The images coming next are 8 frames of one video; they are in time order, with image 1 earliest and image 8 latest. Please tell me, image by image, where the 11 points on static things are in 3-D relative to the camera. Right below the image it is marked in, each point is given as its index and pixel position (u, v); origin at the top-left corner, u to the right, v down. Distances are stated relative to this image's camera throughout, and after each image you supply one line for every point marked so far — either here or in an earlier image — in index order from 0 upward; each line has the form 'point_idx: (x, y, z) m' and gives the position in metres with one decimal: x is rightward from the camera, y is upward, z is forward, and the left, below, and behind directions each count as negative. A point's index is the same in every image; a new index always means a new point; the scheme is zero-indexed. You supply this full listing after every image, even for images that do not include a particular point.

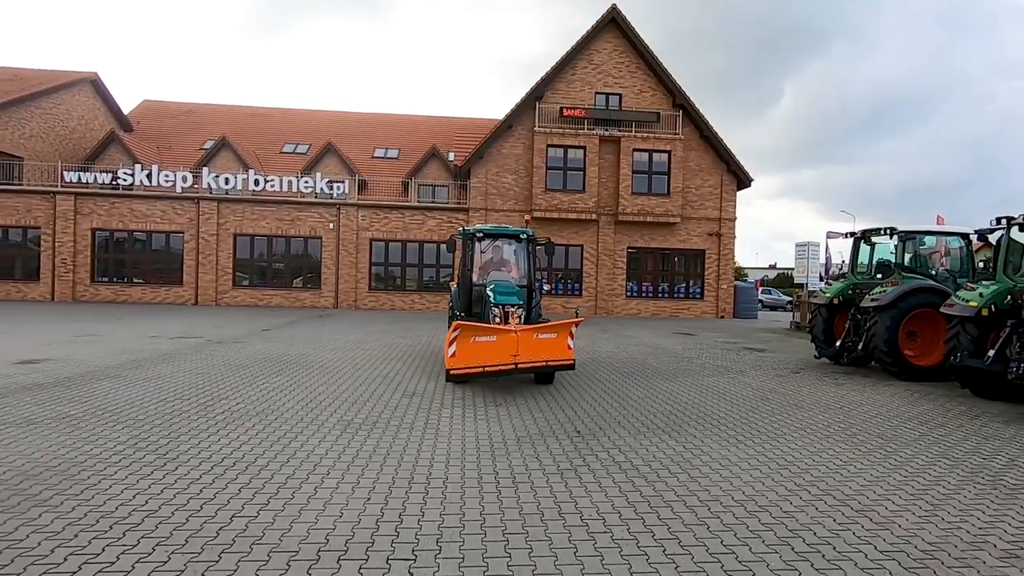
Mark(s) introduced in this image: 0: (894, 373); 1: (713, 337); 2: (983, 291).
0: (+7.0, -1.5, +10.3) m
1: (+6.3, -1.6, +17.4) m
2: (+7.3, -0.1, +8.7) m
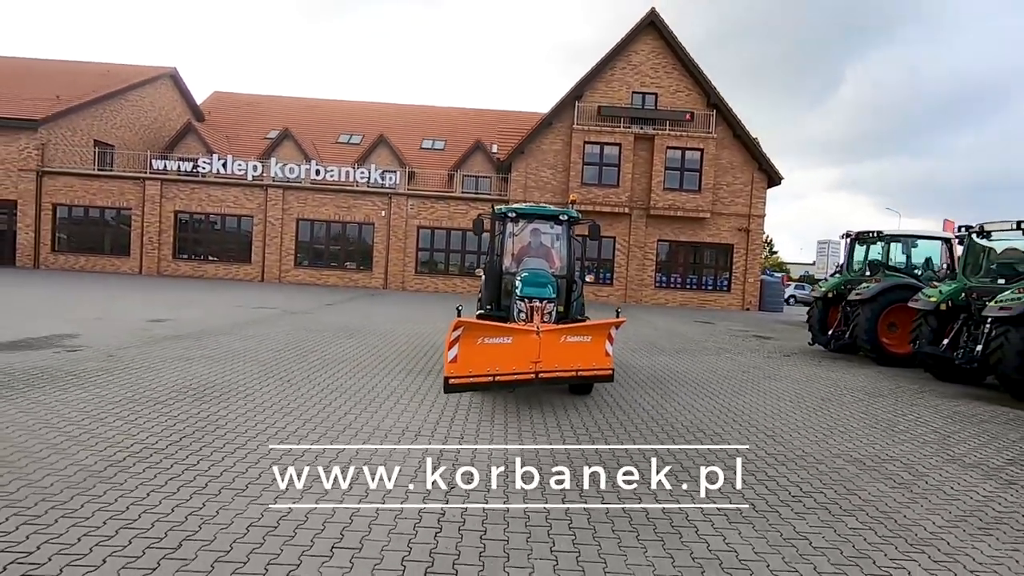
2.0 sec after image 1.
0: (+7.6, -1.5, +11.8) m
1: (+7.3, -1.3, +18.9) m
2: (+7.8, 0.0, +10.2) m
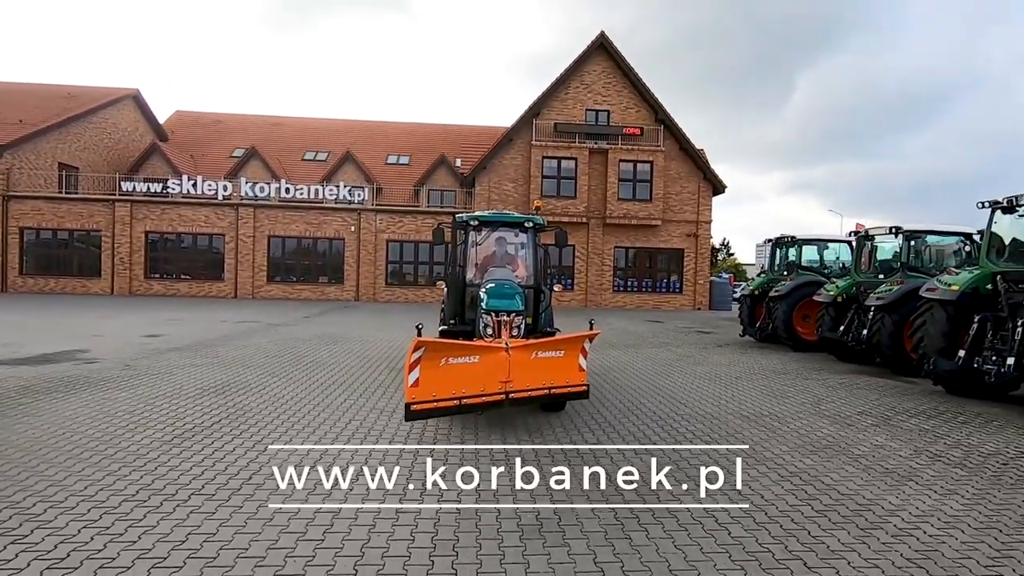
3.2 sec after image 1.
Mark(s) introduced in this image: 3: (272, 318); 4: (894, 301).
0: (+6.8, -1.4, +13.8) m
1: (+6.1, -1.4, +20.8) m
2: (+7.1, +0.1, +12.2) m
3: (-8.2, -1.0, +18.8) m
4: (+7.0, -0.2, +10.2) m
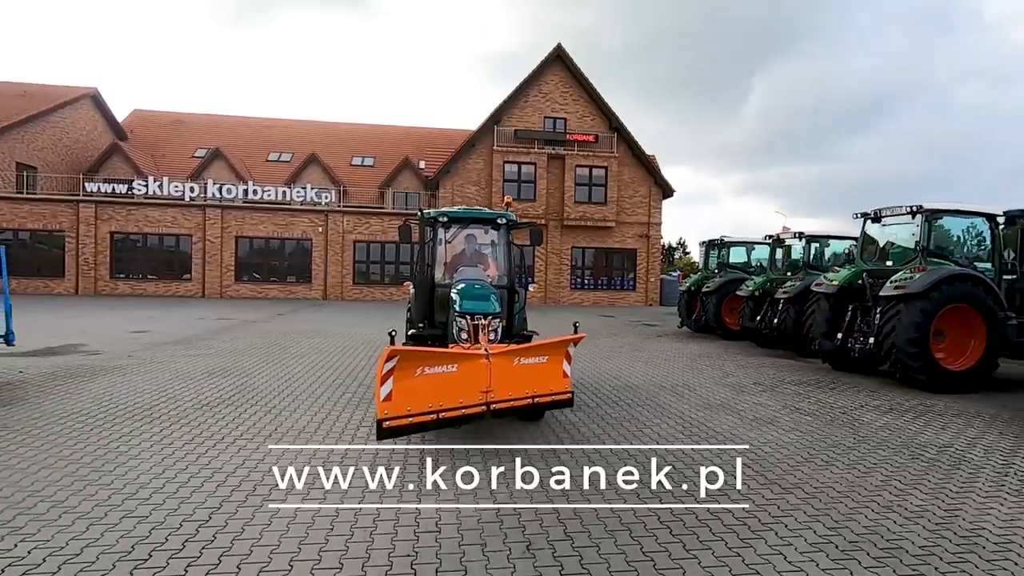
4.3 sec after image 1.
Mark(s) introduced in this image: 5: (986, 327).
0: (+5.8, -1.3, +15.8) m
1: (+4.7, -1.3, +22.8) m
2: (+6.2, +0.2, +14.2) m
3: (-9.5, -1.0, +19.7) m
4: (+6.2, -0.1, +12.2) m
5: (+7.6, -0.6, +9.0) m
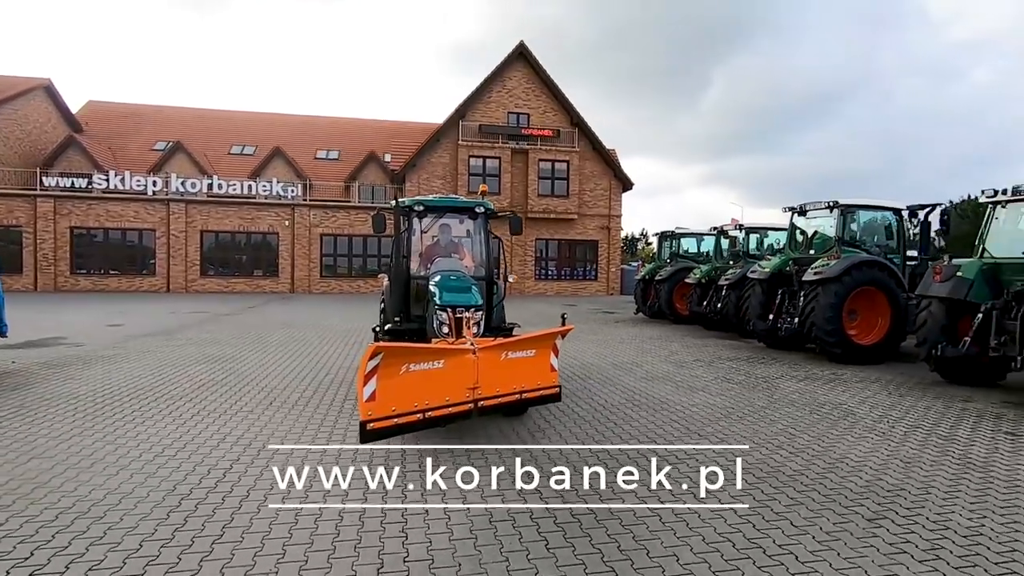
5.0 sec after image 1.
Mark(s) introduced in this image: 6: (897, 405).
0: (+4.8, -0.9, +17.0) m
1: (+3.3, -0.8, +24.0) m
2: (+5.3, +0.5, +15.5) m
3: (-10.7, -0.8, +20.1) m
4: (+5.4, +0.2, +13.5) m
5: (+7.0, -0.3, +10.3) m
6: (+5.0, -1.5, +7.3) m
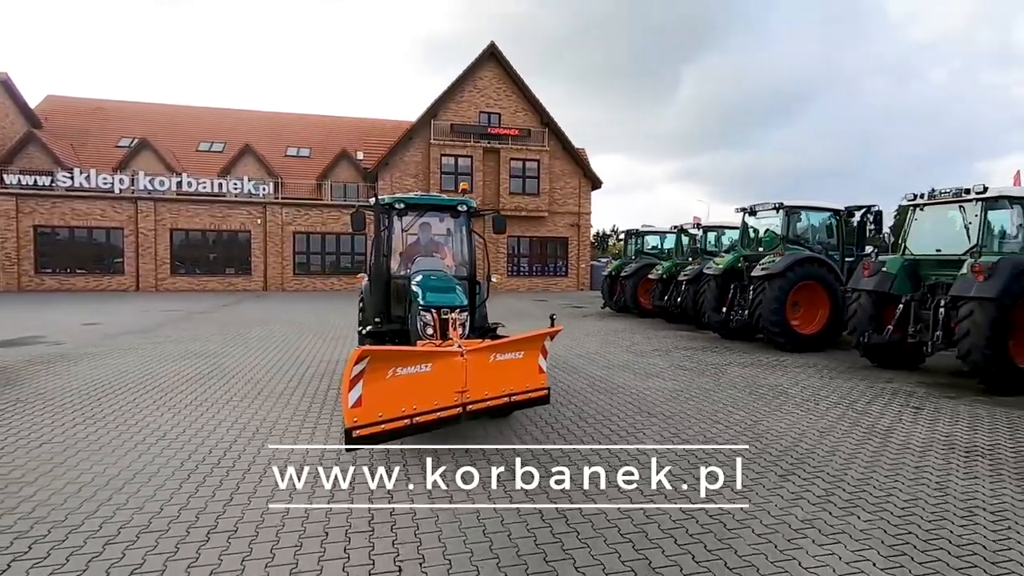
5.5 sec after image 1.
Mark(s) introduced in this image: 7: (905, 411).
0: (+3.9, -0.8, +17.9) m
1: (+2.0, -0.6, +24.8) m
2: (+4.4, +0.6, +16.4) m
3: (-11.7, -0.7, +20.2) m
4: (+4.7, +0.3, +14.4) m
5: (+6.4, -0.2, +11.3) m
6: (+4.6, -1.4, +8.2) m
7: (+4.8, -1.5, +6.7) m
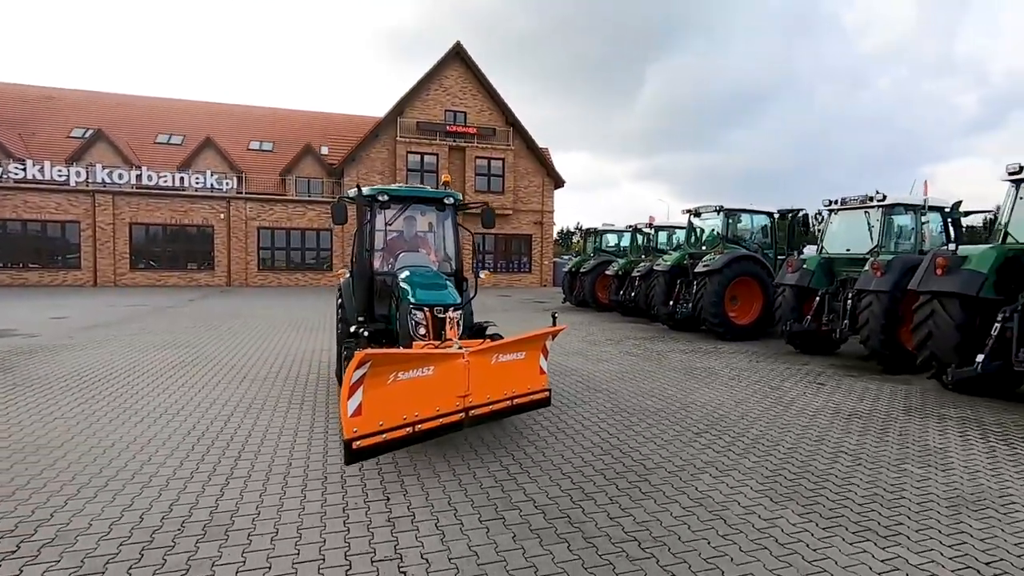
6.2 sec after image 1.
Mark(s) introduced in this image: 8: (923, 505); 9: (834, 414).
0: (+2.7, -0.6, +19.0) m
1: (+0.4, -0.4, +25.7) m
2: (+3.3, +0.8, +17.5) m
3: (-13.0, -0.5, +20.3) m
4: (+3.7, +0.4, +15.6) m
5: (+5.6, -0.1, +12.6) m
6: (+4.0, -1.3, +9.3) m
7: (+4.3, -1.4, +7.9) m
8: (+3.2, -1.7, +4.4) m
9: (+3.8, -1.5, +6.6) m
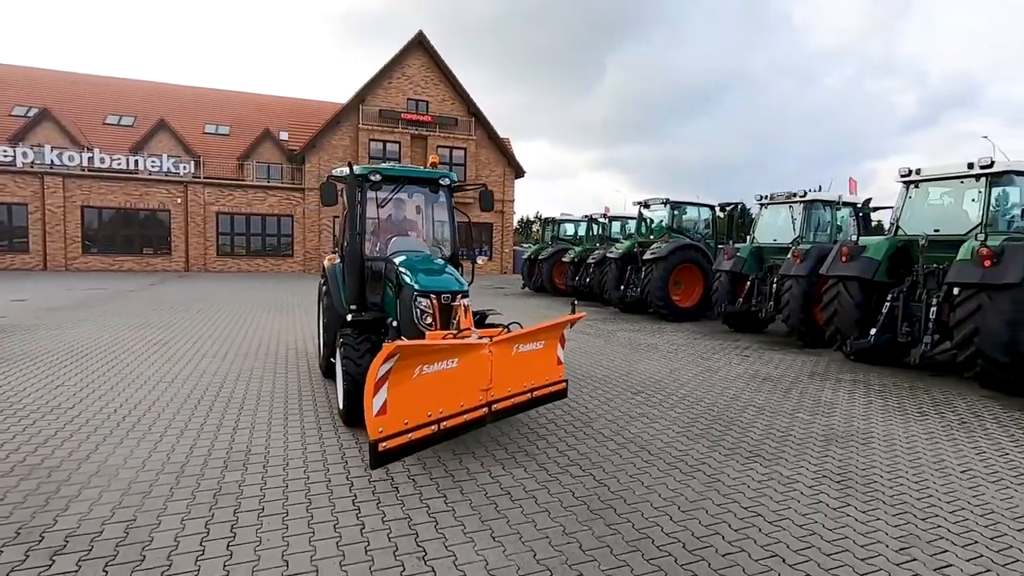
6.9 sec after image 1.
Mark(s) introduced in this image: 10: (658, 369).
0: (+1.4, -0.2, +20.0) m
1: (-1.4, +0.2, +26.5) m
2: (+2.1, +1.2, +18.5) m
3: (-14.4, 0.0, +20.2) m
4: (+2.6, +0.8, +16.6) m
5: (+4.7, +0.3, +13.8) m
6: (+3.3, -1.1, +10.5) m
7: (+3.7, -1.2, +9.1) m
8: (+2.9, -1.5, +5.5) m
9: (+3.3, -1.3, +7.7) m
10: (+2.2, -1.2, +8.7) m
